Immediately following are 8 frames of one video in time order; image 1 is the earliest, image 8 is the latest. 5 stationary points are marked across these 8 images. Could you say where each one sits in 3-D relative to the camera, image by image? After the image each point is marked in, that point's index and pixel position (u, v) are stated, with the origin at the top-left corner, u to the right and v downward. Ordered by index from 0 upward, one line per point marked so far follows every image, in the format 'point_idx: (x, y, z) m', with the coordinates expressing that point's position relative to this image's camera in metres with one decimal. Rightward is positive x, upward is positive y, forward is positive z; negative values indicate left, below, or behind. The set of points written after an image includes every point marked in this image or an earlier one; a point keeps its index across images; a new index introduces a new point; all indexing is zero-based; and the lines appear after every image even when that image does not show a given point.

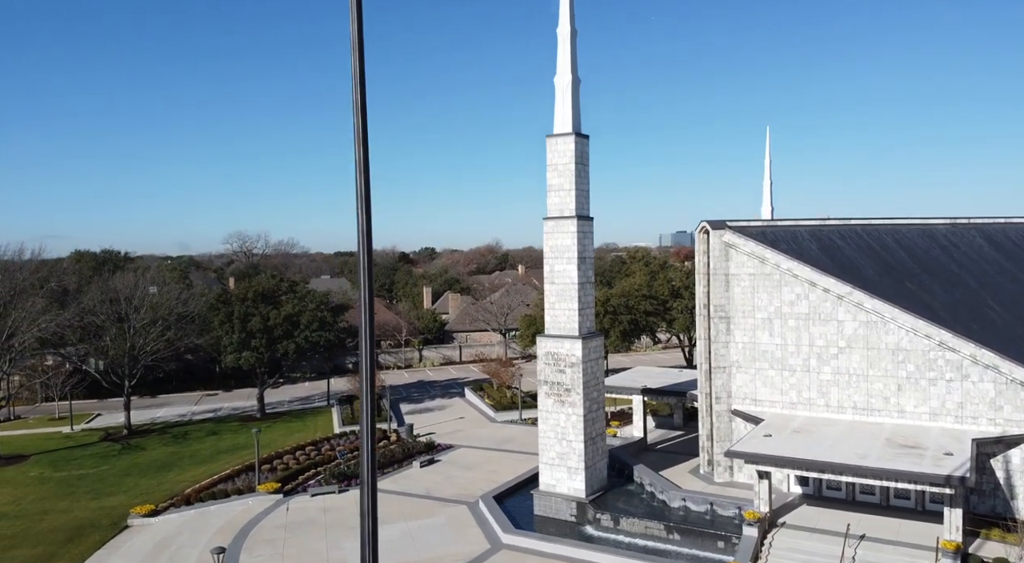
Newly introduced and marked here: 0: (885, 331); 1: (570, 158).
0: (+8.9, -1.2, +18.8) m
1: (+1.5, +3.1, +19.4) m
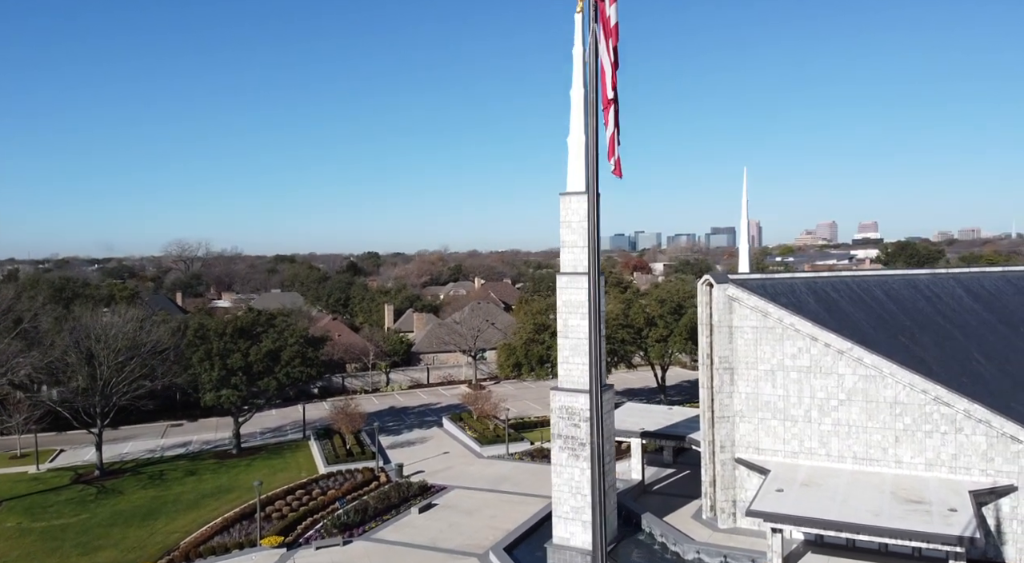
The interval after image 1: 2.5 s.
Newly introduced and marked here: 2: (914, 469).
0: (+9.4, -2.6, +19.8) m
1: (+1.9, +1.7, +19.8) m
2: (+10.0, -4.6, +19.4) m
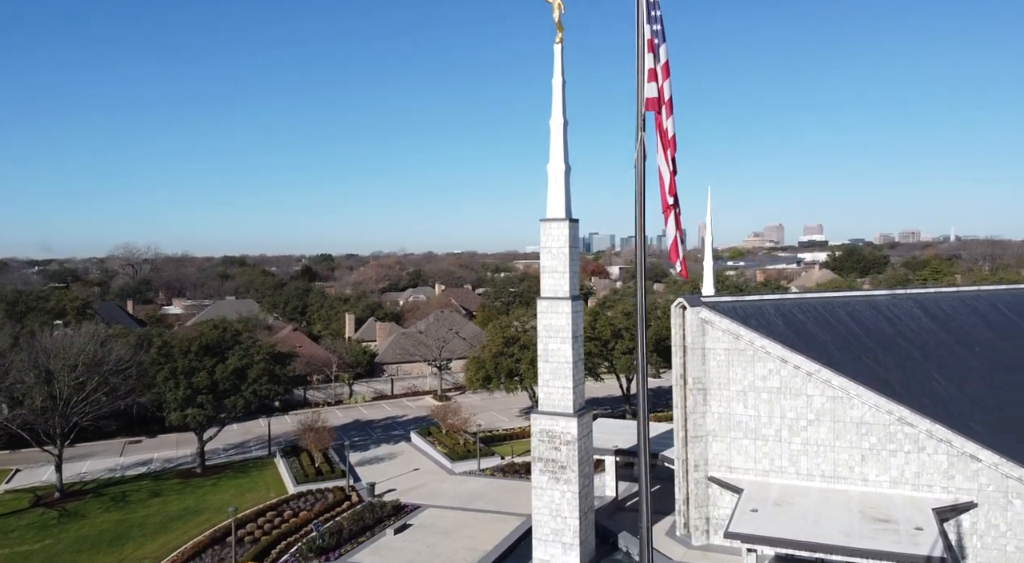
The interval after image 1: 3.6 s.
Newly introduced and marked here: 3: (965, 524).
0: (+8.9, -3.3, +20.6) m
1: (+1.4, +1.0, +20.1) m
2: (+9.5, -5.3, +20.2) m
3: (+11.1, -6.0, +19.2) m
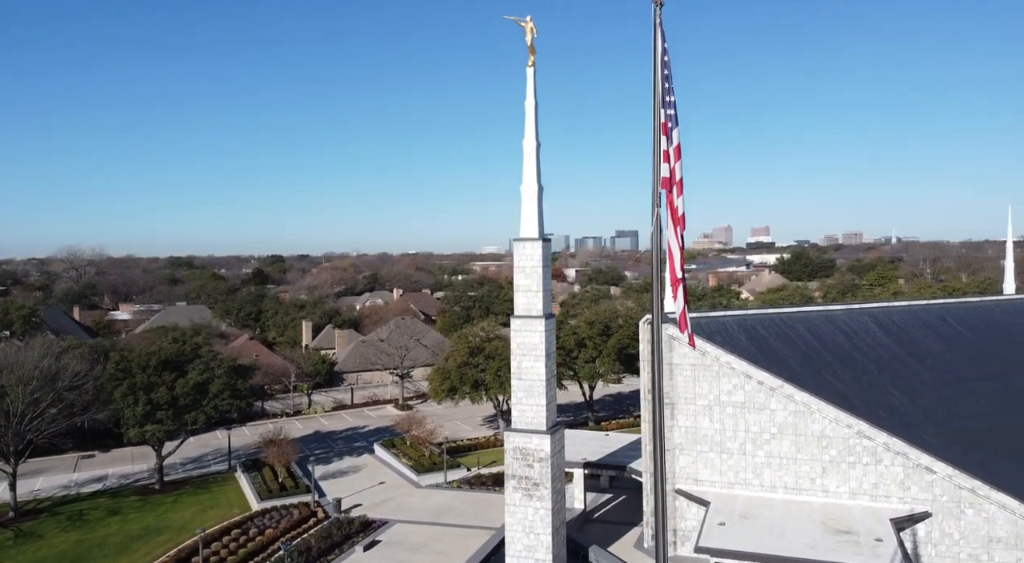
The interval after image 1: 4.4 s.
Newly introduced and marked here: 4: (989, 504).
0: (+8.1, -3.8, +21.3) m
1: (+0.7, +0.5, +20.4) m
2: (+8.8, -5.8, +21.0) m
3: (+10.5, -6.4, +20.0) m
4: (+11.8, -5.5, +19.3) m
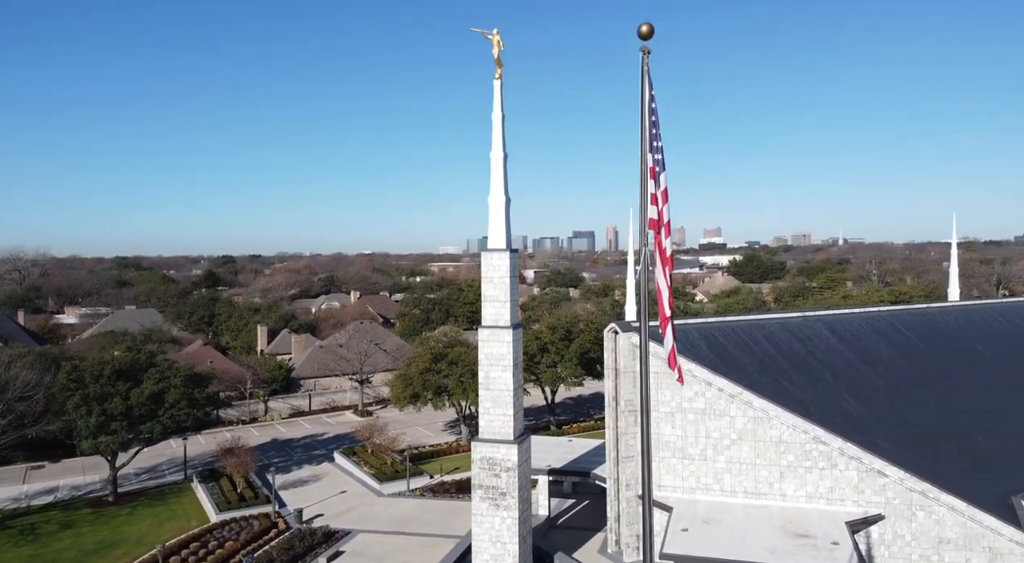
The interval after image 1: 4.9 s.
0: (+7.2, -4.1, +21.9) m
1: (-0.2, +0.2, +20.6) m
2: (+7.9, -6.0, +21.6) m
3: (+9.6, -6.7, +20.8) m
4: (+11.0, -5.8, +20.1) m
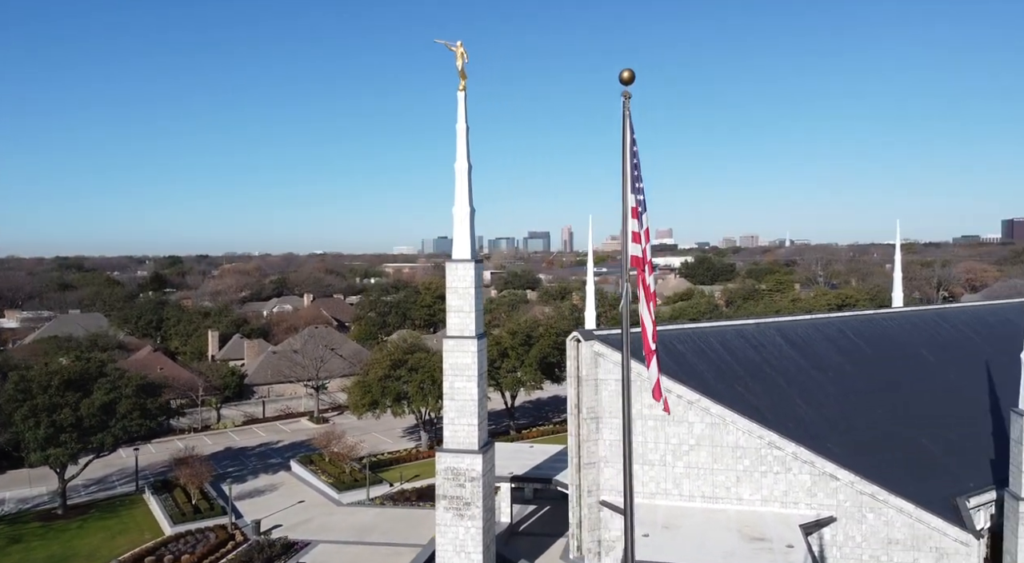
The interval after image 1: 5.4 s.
0: (+6.2, -4.3, +22.5) m
1: (-1.2, 0.0, +20.7) m
2: (+6.8, -6.3, +22.2) m
3: (+8.6, -7.0, +21.5) m
4: (+10.0, -6.0, +20.9) m
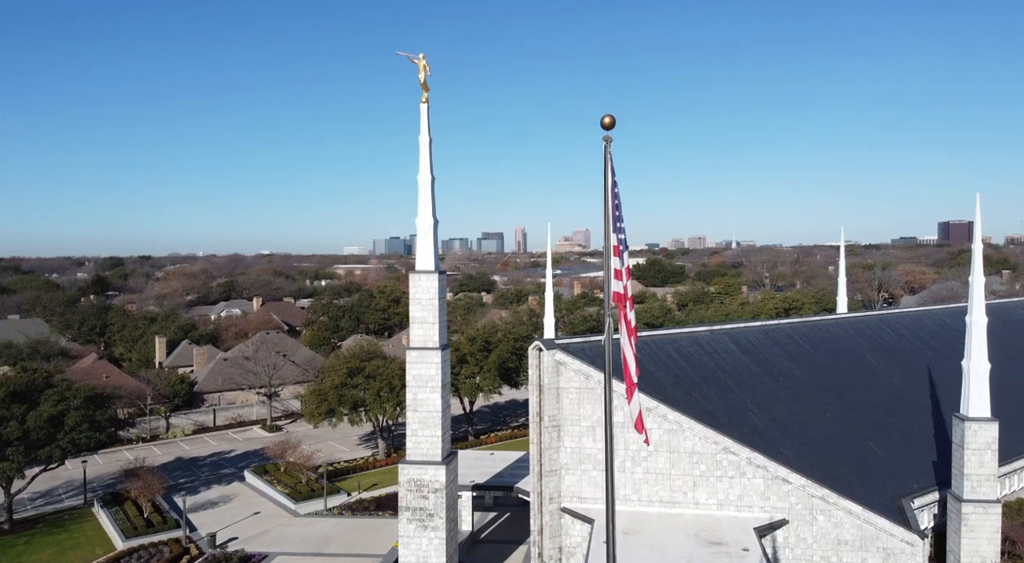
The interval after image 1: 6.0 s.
0: (+5.0, -4.6, +23.0) m
1: (-2.2, -0.3, +20.8) m
2: (+5.7, -6.6, +22.8) m
3: (+7.6, -7.3, +22.2) m
4: (+9.0, -6.3, +21.7) m
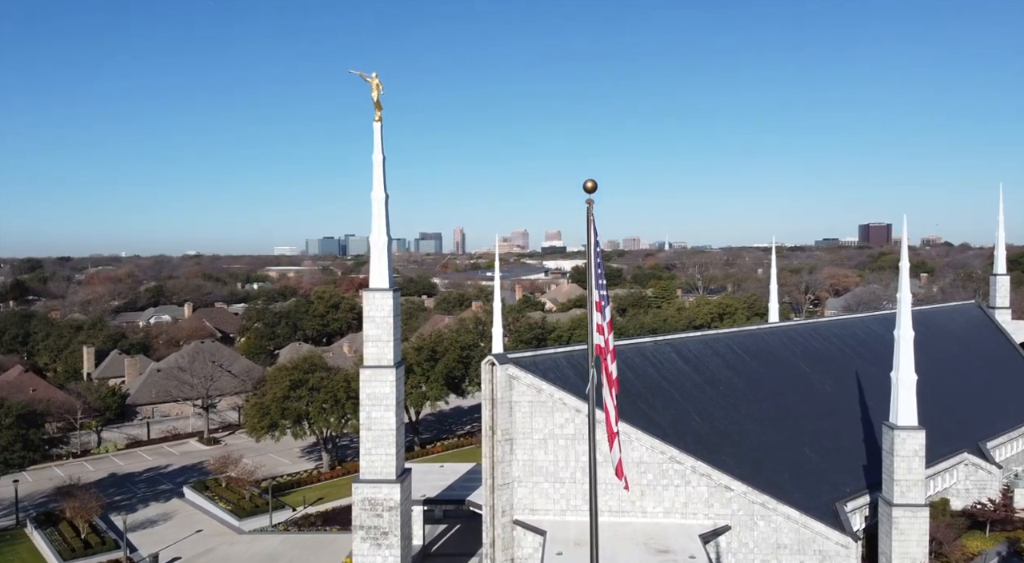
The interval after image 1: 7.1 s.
0: (+3.6, -5.1, +23.7) m
1: (-3.4, -0.8, +20.9) m
2: (+4.3, -7.1, +23.5) m
3: (+6.2, -7.7, +23.1) m
4: (+7.7, -6.8, +22.7) m
